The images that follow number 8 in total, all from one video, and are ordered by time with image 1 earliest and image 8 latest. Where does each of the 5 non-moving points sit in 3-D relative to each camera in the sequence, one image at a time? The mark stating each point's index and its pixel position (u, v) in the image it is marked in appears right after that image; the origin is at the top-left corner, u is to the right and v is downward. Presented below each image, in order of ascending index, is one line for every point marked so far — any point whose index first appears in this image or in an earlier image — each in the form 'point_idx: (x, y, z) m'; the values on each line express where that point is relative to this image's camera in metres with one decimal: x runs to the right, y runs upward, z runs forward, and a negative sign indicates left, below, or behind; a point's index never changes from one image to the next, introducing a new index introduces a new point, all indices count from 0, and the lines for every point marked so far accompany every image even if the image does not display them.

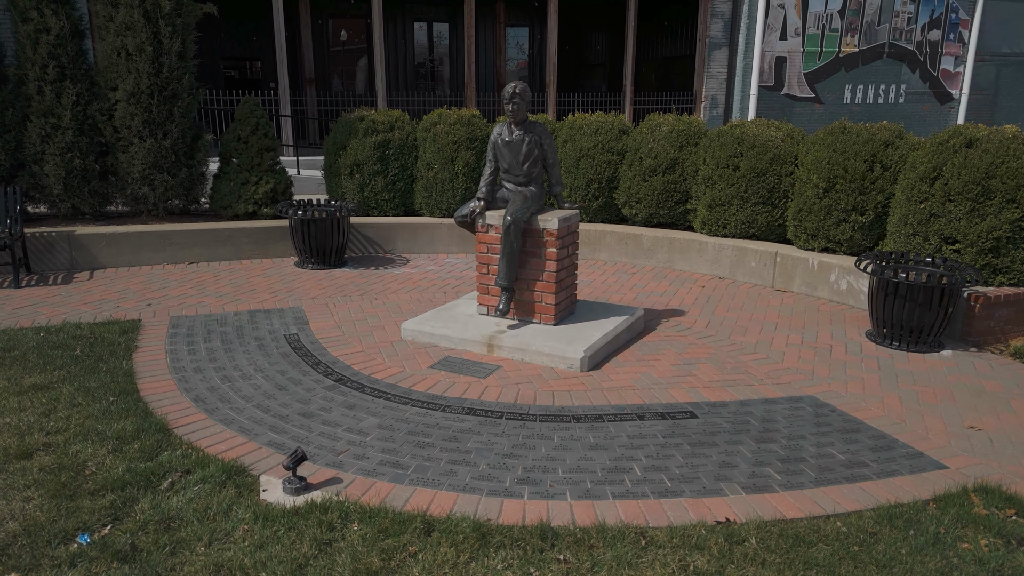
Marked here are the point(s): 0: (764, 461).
0: (+1.3, -0.9, +3.8) m
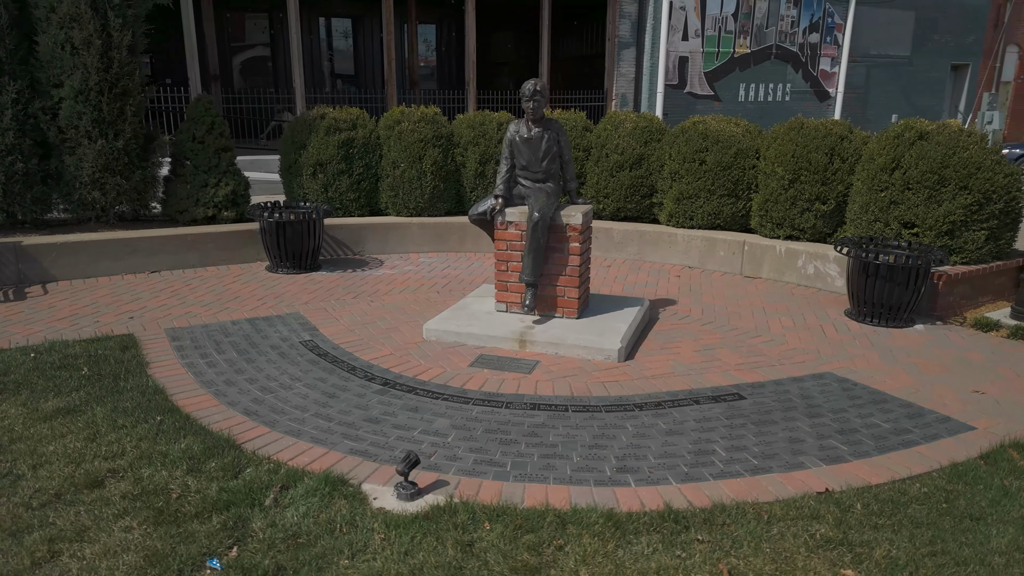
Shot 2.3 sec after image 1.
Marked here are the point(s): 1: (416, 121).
0: (+1.7, -0.8, +4.1) m
1: (-1.1, +1.9, +8.4) m
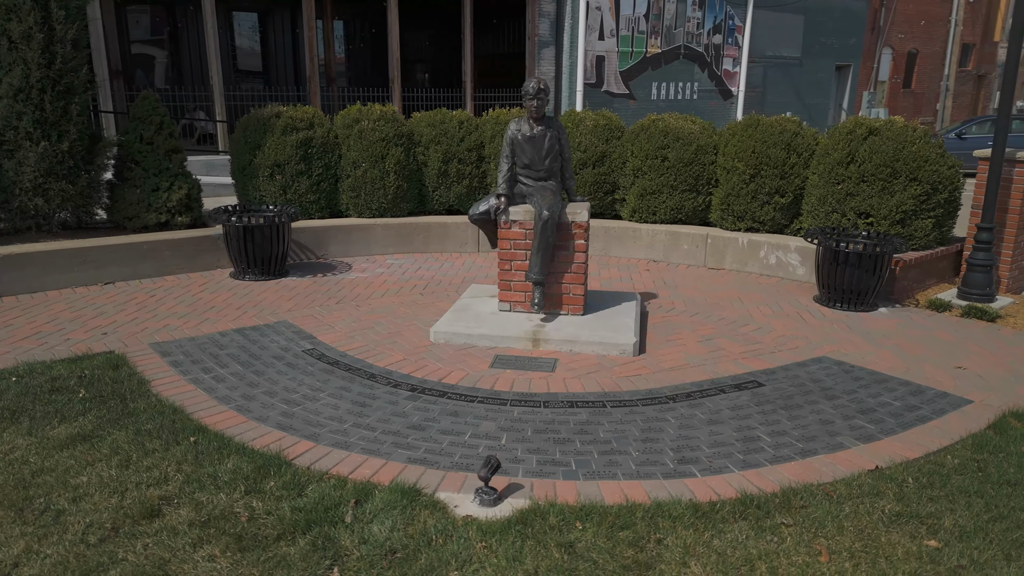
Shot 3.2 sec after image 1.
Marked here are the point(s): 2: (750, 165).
0: (+1.9, -0.7, +4.3) m
1: (-1.5, +1.9, +8.2) m
2: (+2.5, +1.3, +7.8) m
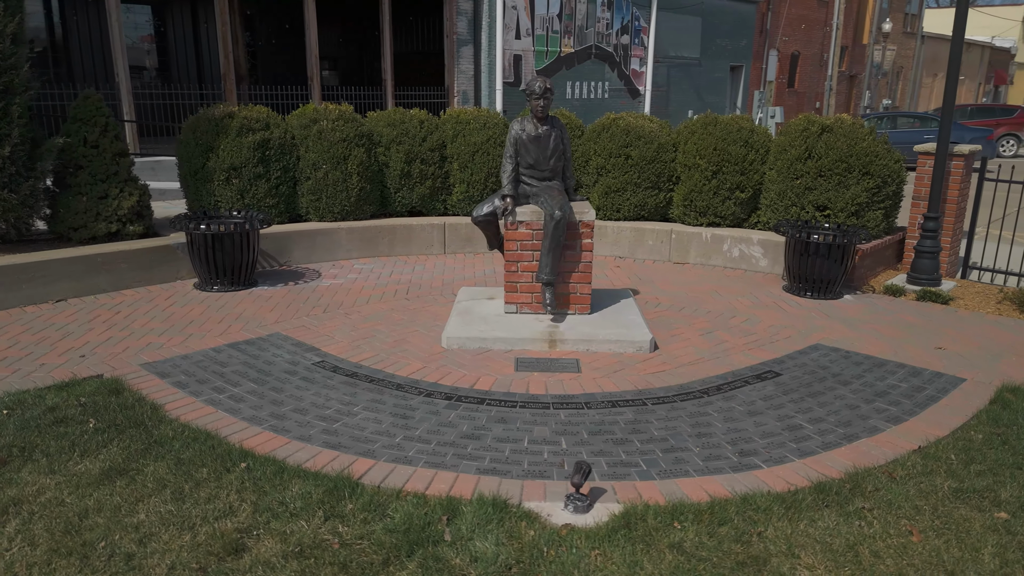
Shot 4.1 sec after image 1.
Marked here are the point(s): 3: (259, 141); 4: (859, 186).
0: (+2.2, -0.7, +4.5) m
1: (-1.9, +1.8, +7.9) m
2: (+2.2, +1.4, +8.0) m
3: (-2.6, +1.5, +7.4) m
4: (+3.5, +1.0, +7.4) m
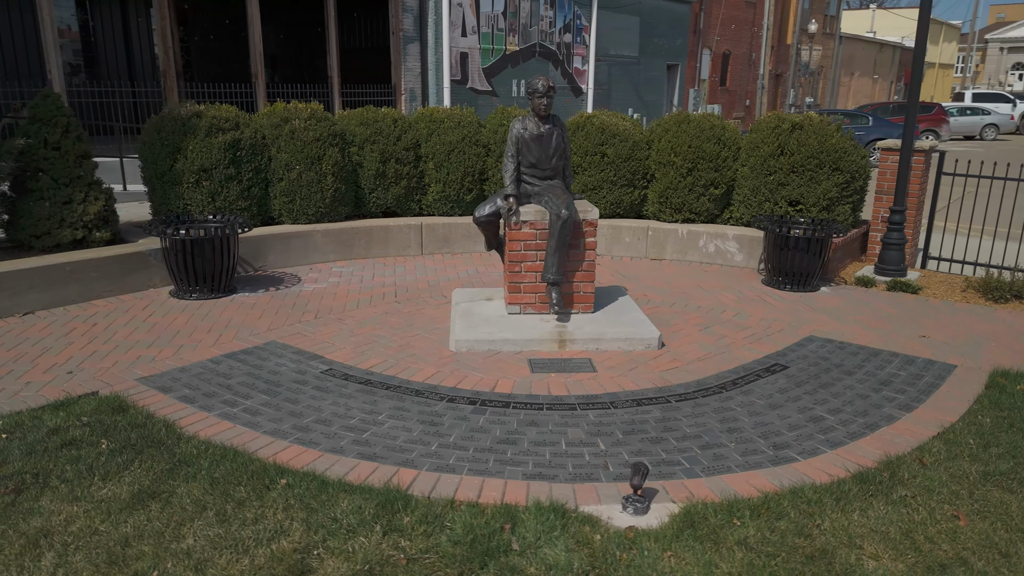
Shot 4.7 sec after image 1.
0: (+2.3, -0.6, +4.6) m
1: (-2.1, +1.7, +7.6) m
2: (+1.9, +1.4, +8.1) m
3: (-2.7, +1.4, +7.2) m
4: (+3.3, +1.1, +7.7) m
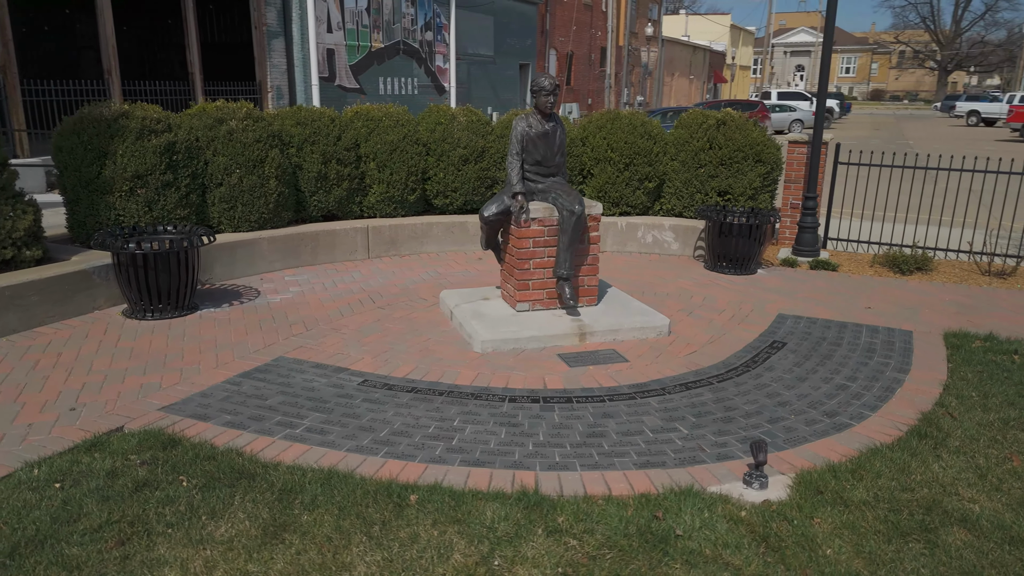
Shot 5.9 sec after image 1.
0: (+2.5, -0.5, +5.1) m
1: (-2.6, +1.6, +7.1) m
2: (+1.3, +1.5, +8.5) m
3: (-3.1, +1.3, +6.5) m
4: (+2.7, +1.3, +8.3) m
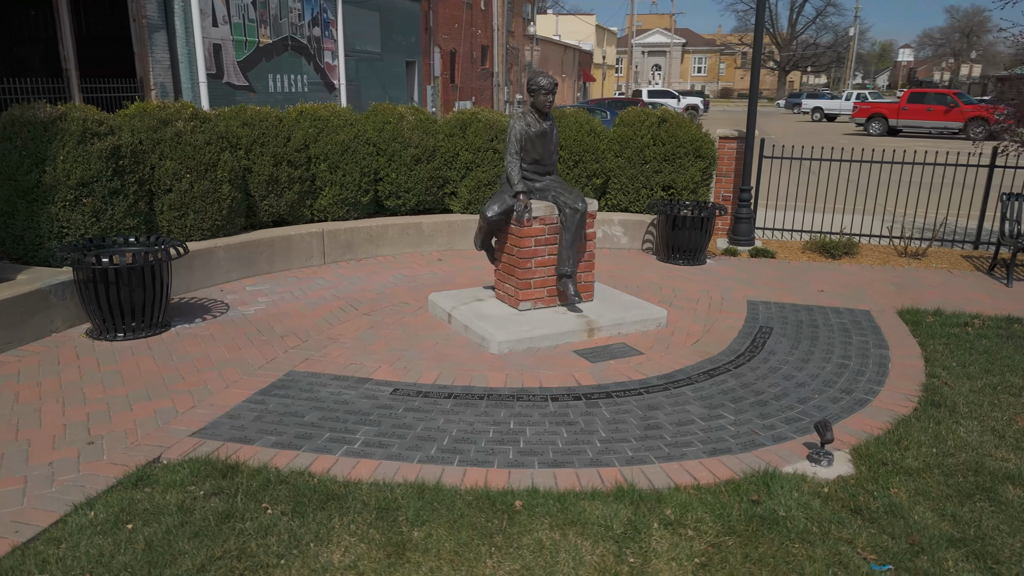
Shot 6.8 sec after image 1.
0: (+2.5, -0.4, +5.5) m
1: (-2.9, +1.5, +6.7) m
2: (+0.7, +1.6, +8.6) m
3: (-3.3, +1.1, +6.0) m
4: (+2.2, +1.4, +8.7) m
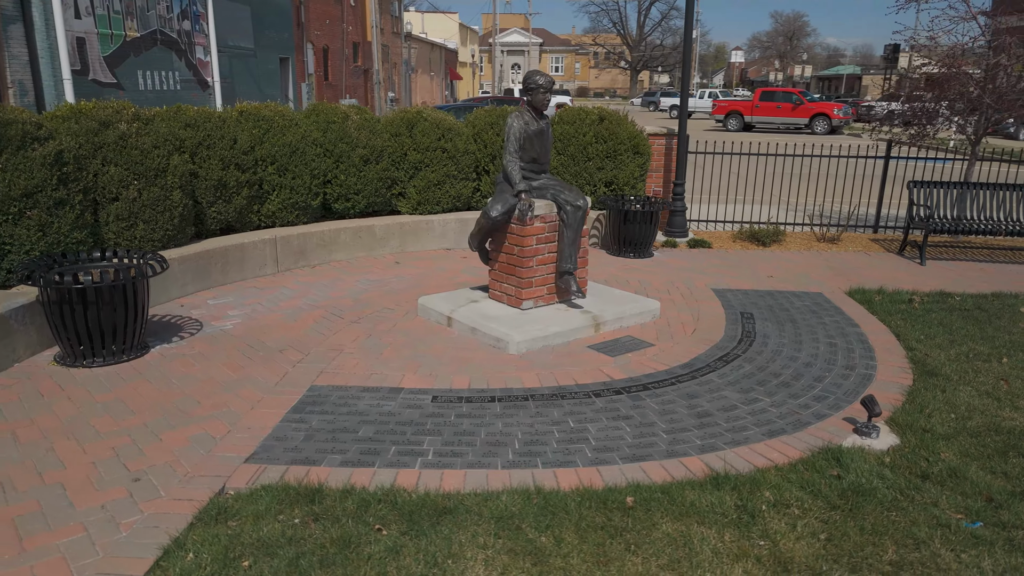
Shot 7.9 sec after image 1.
0: (+2.5, -0.2, +6.0) m
1: (-3.1, +1.4, +6.1) m
2: (0.0, +1.6, +8.7) m
3: (-3.4, +1.0, +5.4) m
4: (+1.5, +1.5, +9.0) m
